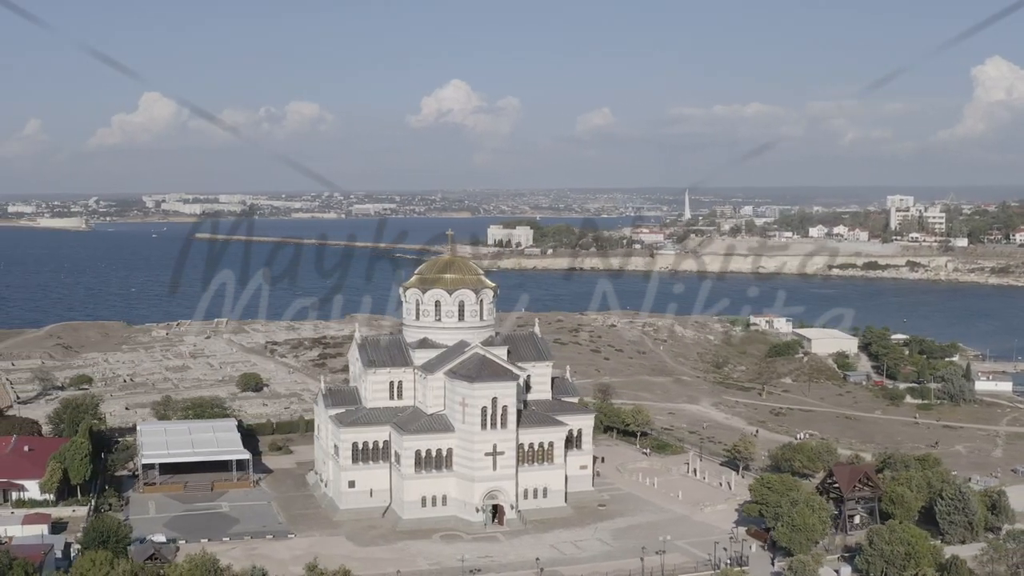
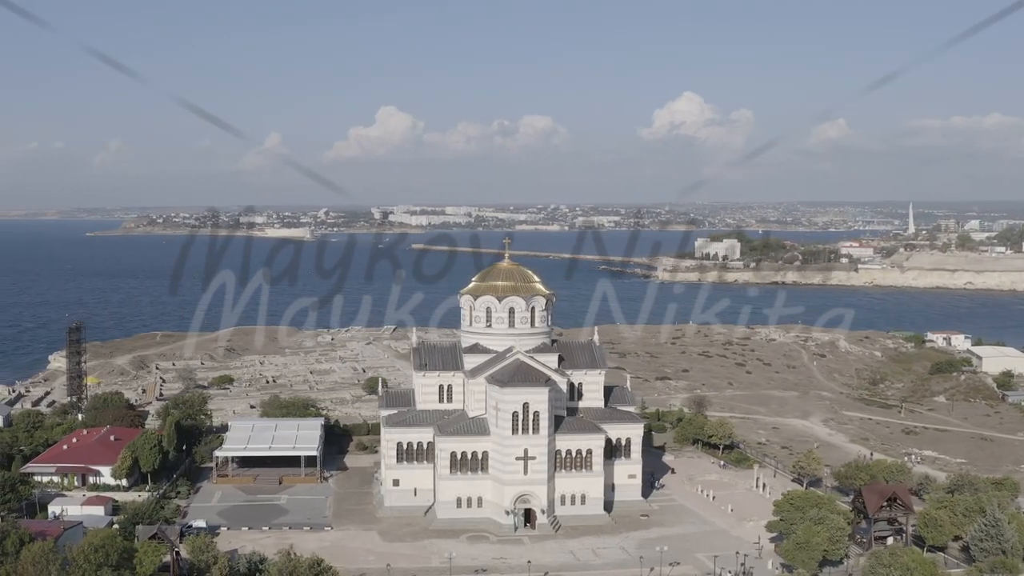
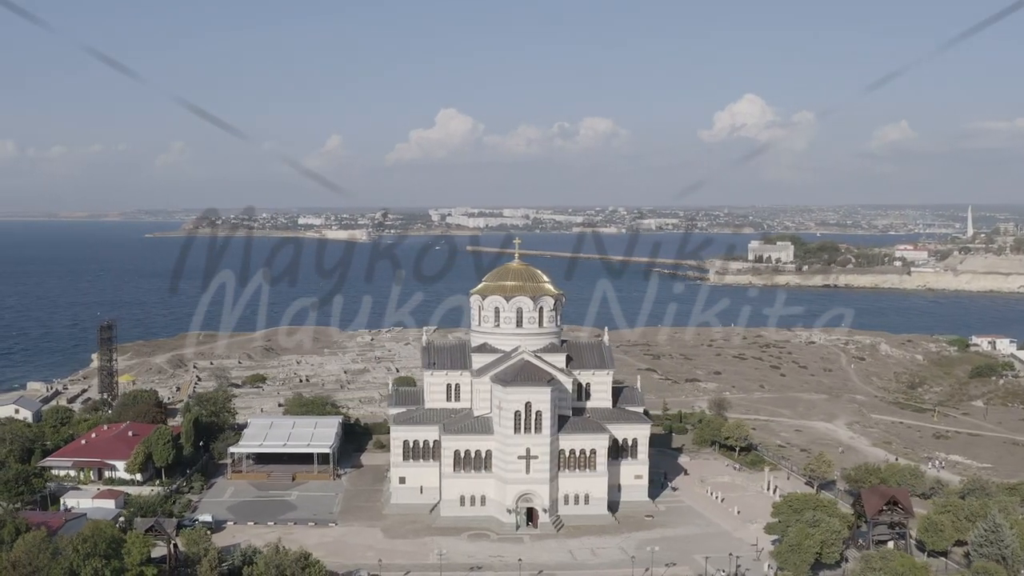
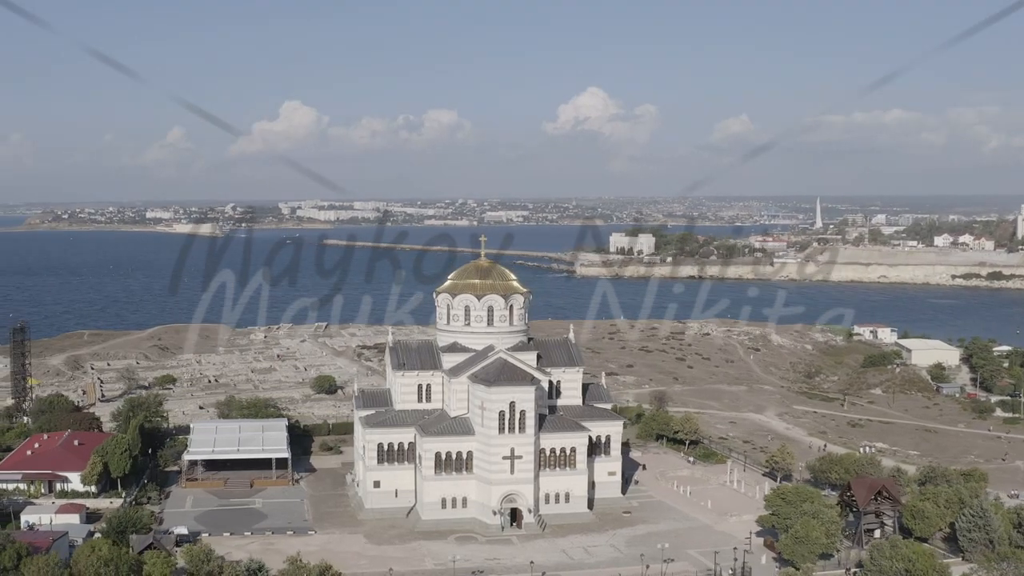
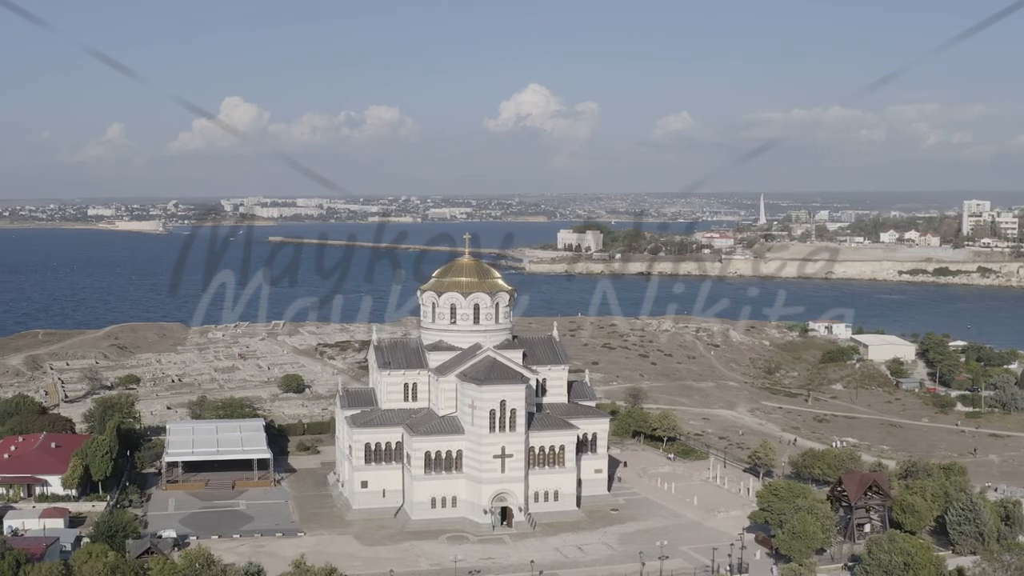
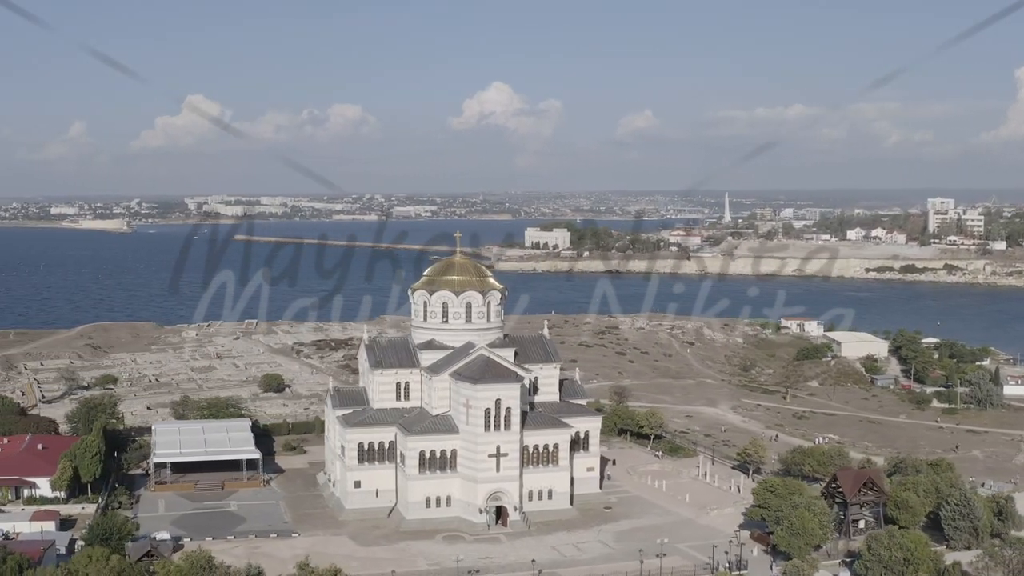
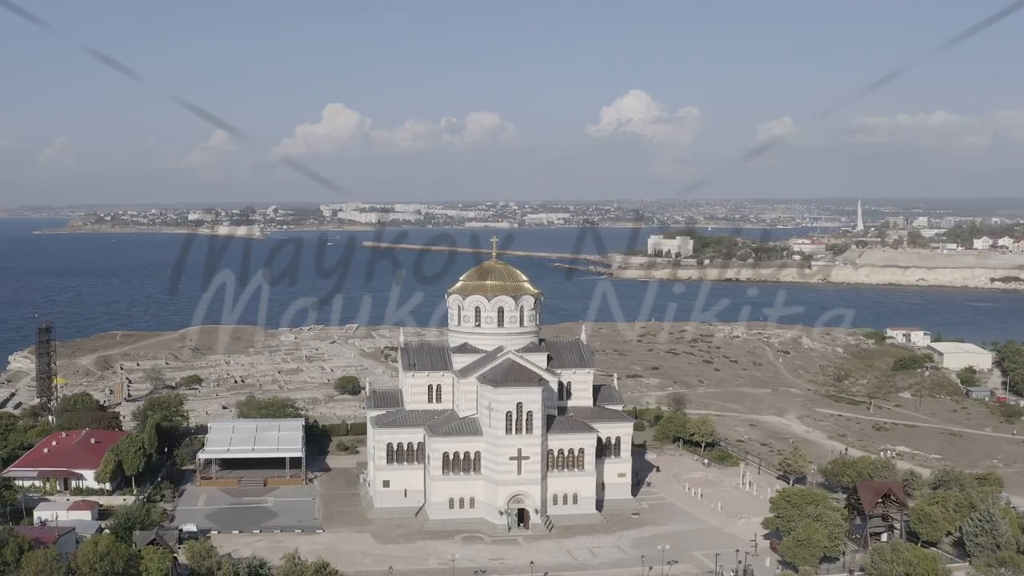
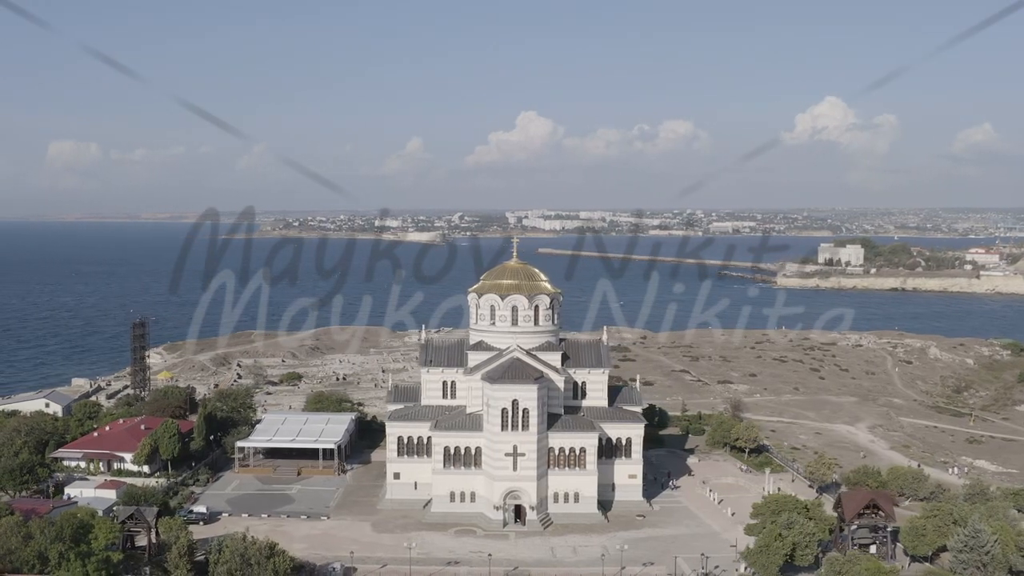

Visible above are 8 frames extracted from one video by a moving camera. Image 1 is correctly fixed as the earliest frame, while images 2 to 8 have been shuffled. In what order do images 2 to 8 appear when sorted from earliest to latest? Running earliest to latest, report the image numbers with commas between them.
6, 5, 4, 7, 2, 3, 8
